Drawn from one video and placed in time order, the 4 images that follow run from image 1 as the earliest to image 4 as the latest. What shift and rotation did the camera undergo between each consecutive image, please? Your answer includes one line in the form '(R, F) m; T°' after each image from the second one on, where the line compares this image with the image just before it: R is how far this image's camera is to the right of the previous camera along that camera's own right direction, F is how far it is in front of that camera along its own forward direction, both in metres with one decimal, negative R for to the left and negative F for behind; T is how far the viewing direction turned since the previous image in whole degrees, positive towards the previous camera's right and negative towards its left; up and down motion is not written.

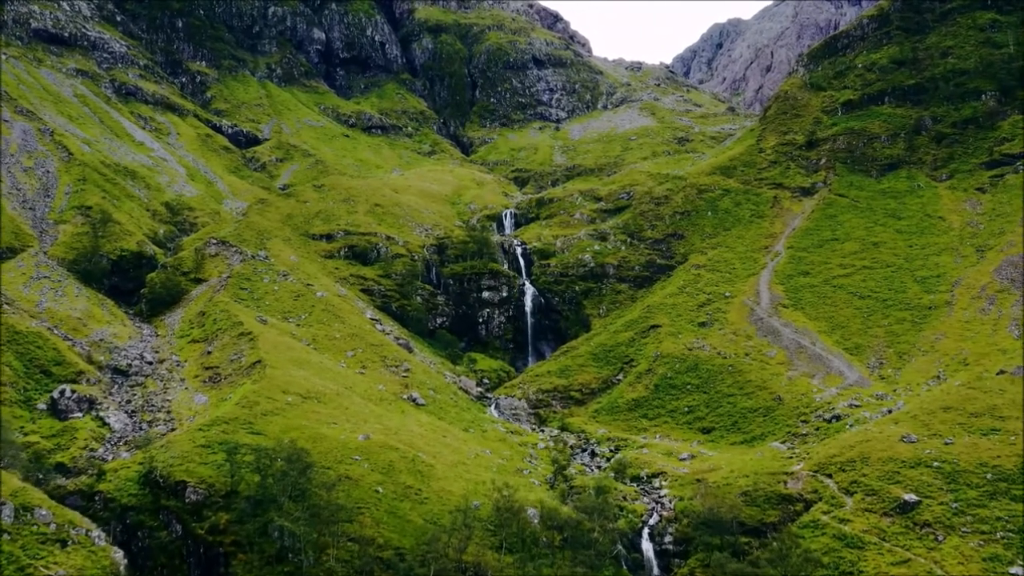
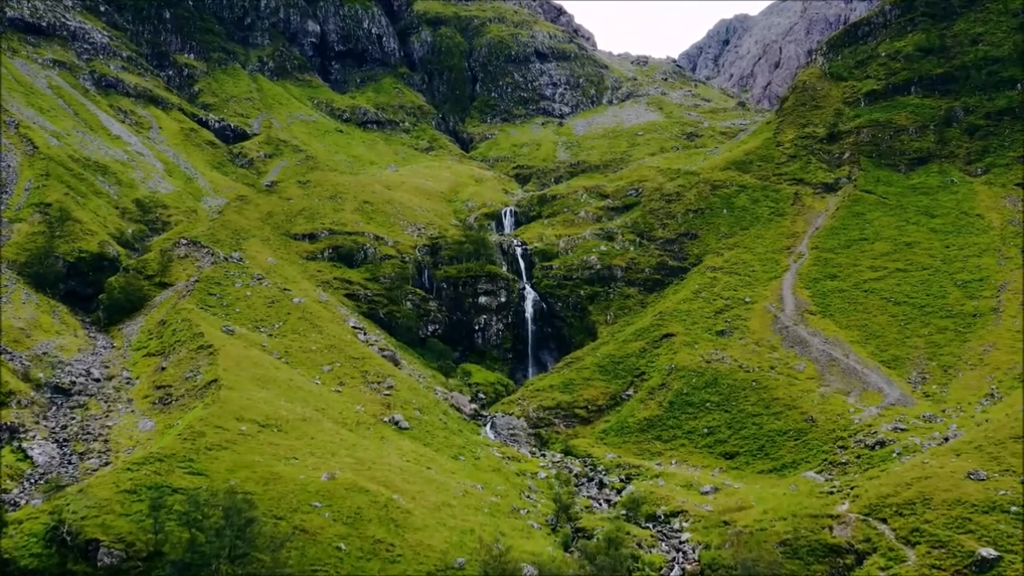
(+1.0, +13.3) m; 0°
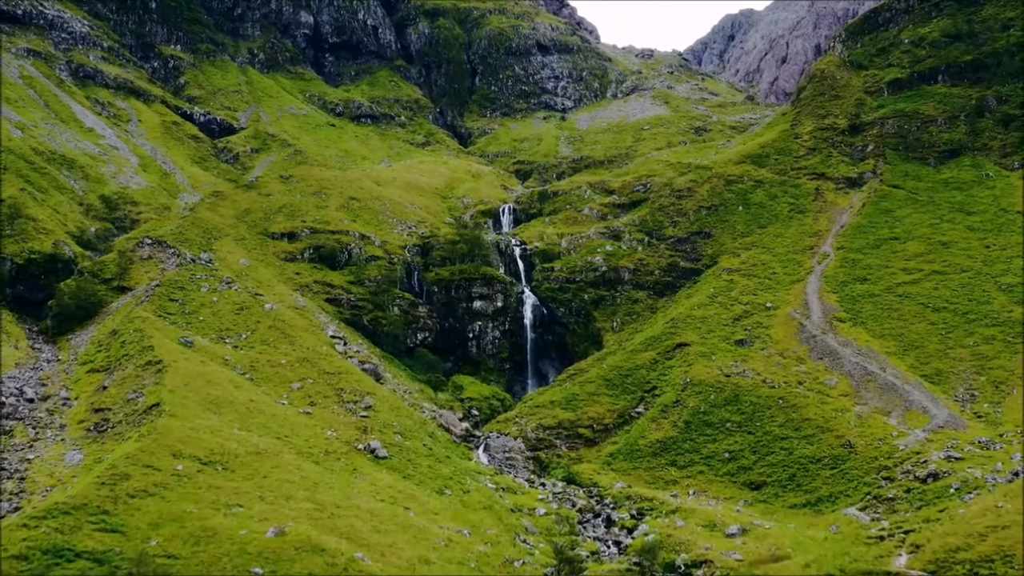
(+0.9, +12.6) m; 0°
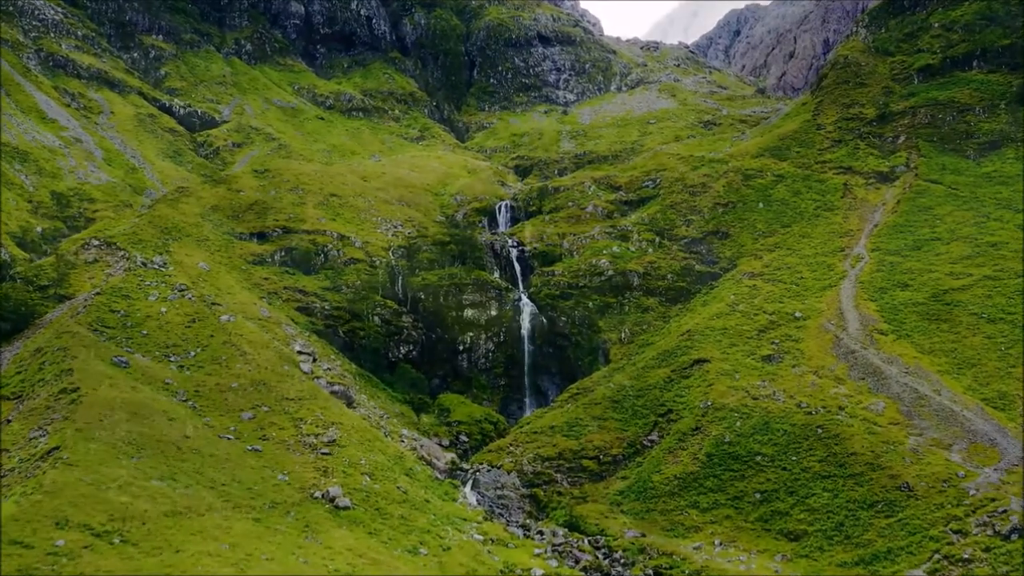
(+1.1, +14.5) m; 0°
